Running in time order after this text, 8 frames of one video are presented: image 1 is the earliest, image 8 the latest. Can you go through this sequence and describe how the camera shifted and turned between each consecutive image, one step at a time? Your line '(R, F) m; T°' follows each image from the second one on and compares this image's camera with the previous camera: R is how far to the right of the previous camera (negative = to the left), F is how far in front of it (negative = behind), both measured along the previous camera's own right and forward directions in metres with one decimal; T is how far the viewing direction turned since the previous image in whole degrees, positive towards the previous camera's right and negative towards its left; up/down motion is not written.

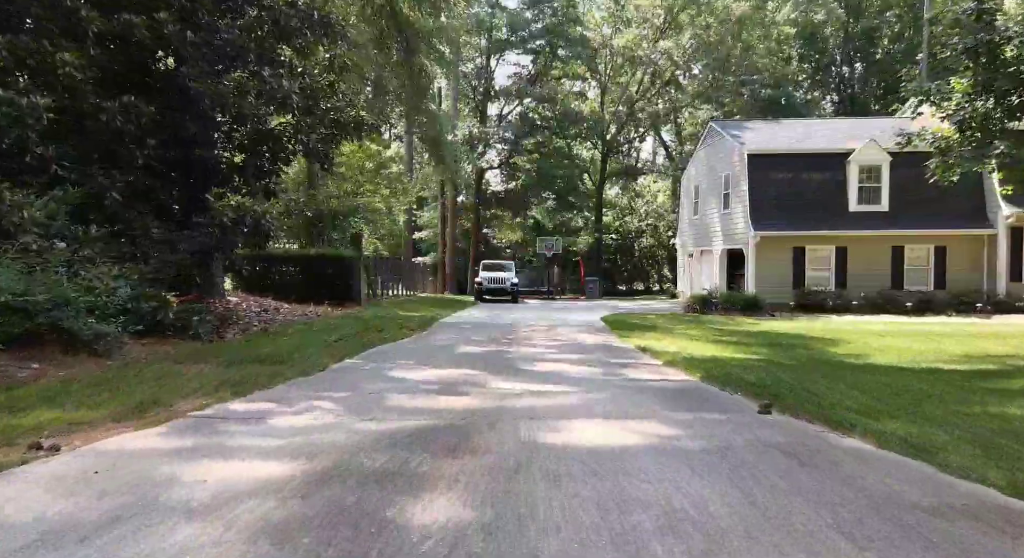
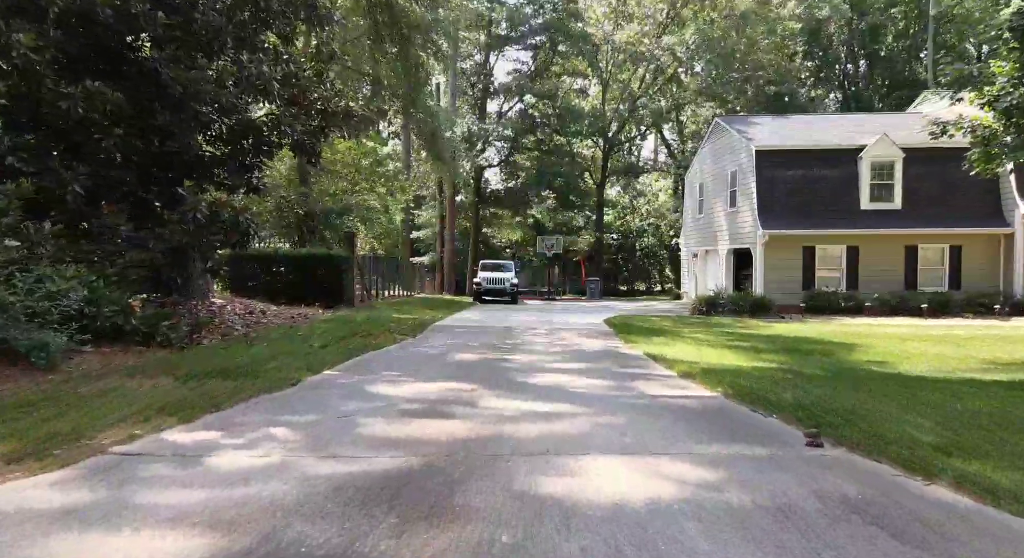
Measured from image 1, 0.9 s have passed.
(0.0, +1.0) m; 0°
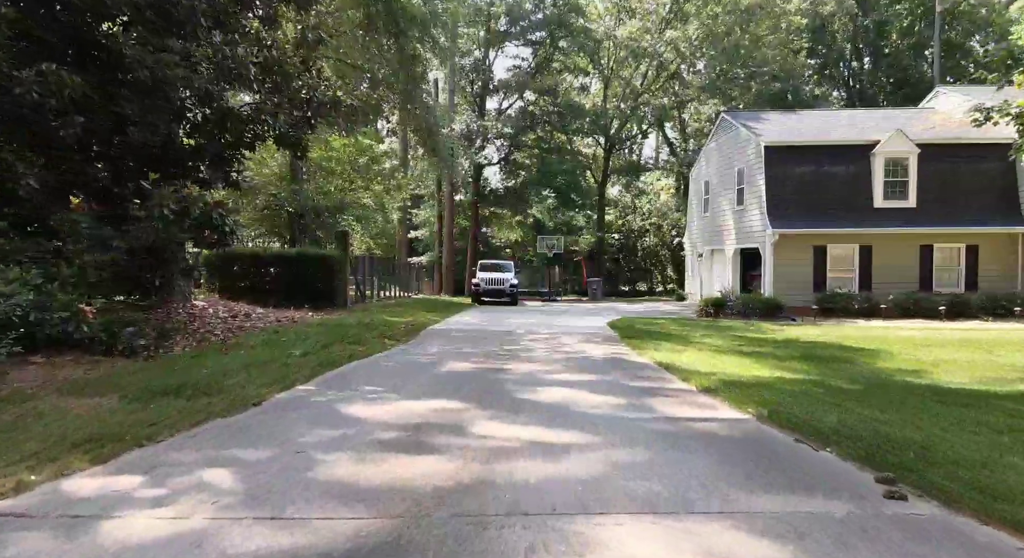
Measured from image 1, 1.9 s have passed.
(0.0, +1.0) m; 0°
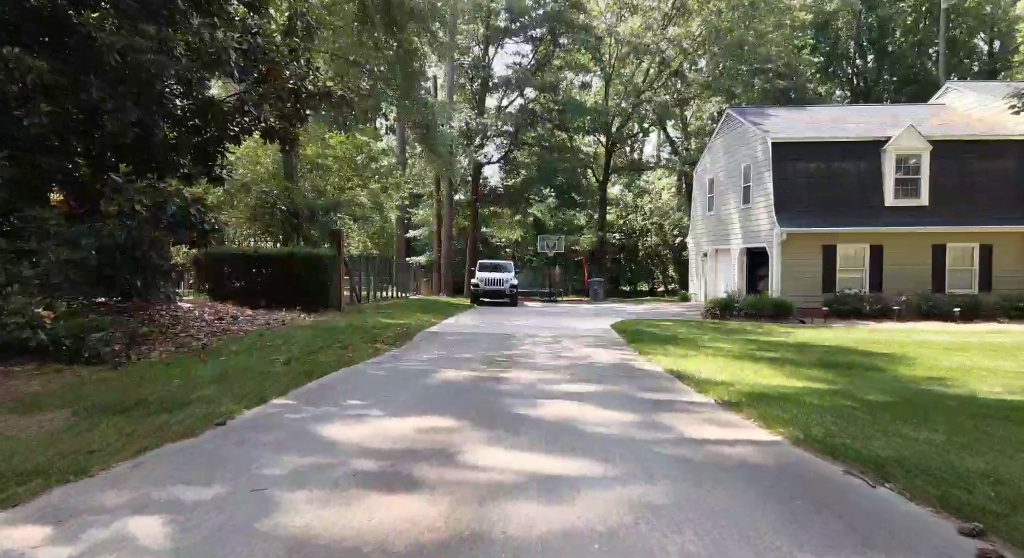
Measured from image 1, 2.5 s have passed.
(0.0, +0.8) m; 0°
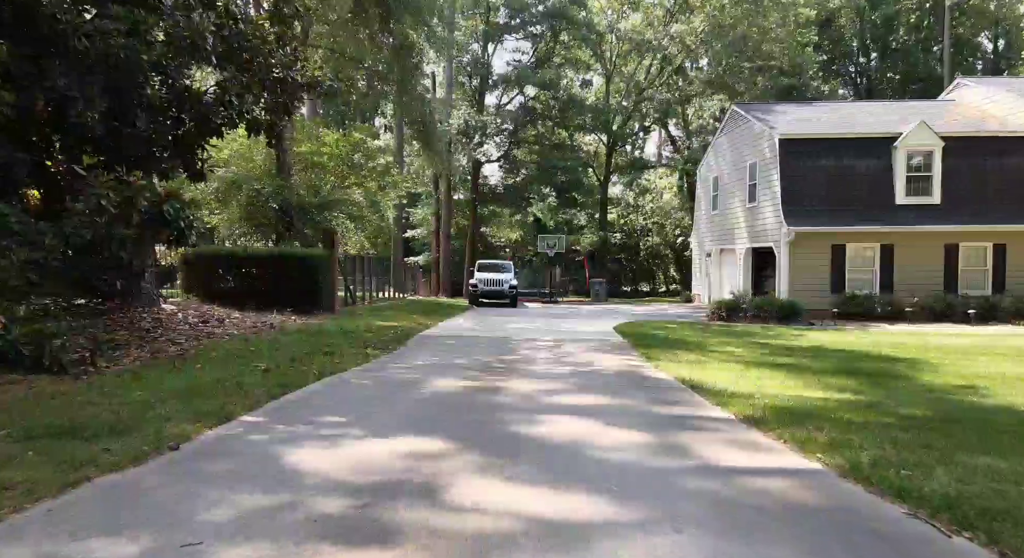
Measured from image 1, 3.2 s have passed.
(0.0, +0.7) m; 0°
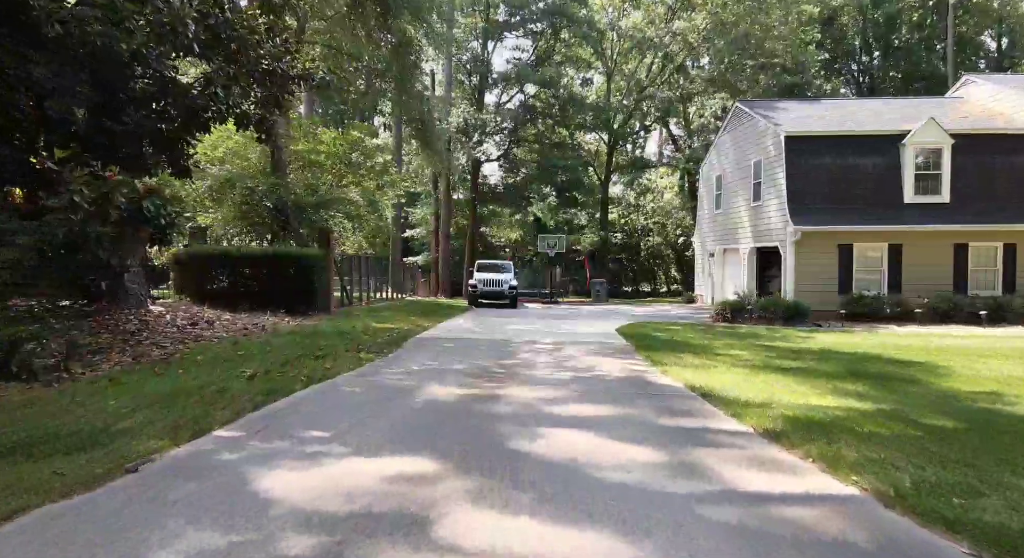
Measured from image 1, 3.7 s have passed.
(0.0, +0.5) m; 0°
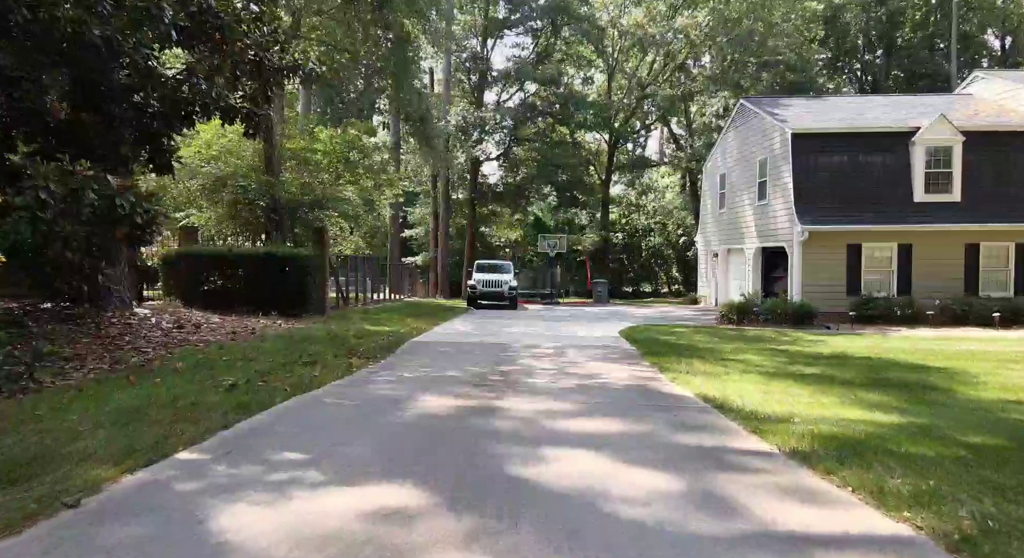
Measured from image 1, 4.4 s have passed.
(0.0, +0.6) m; 0°
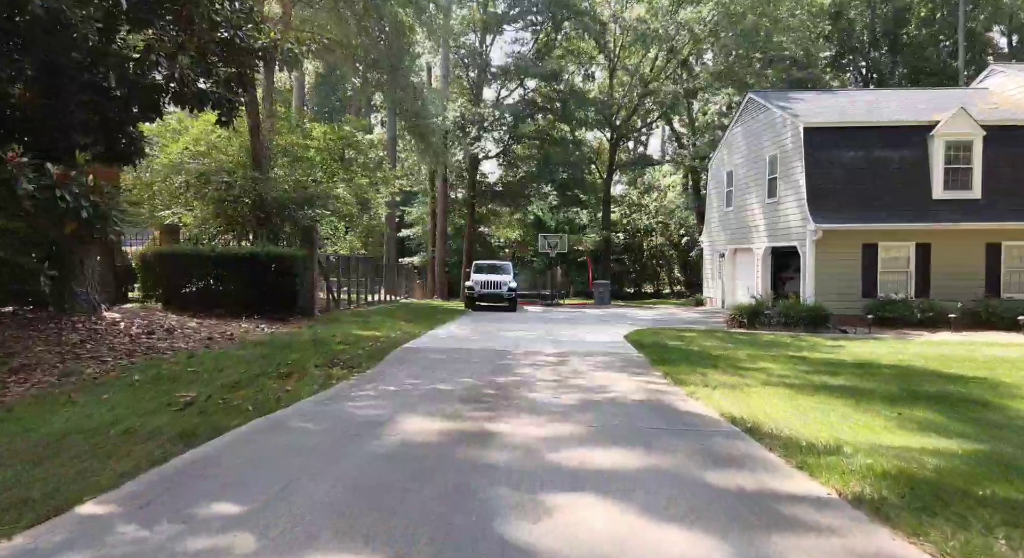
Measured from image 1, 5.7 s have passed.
(0.0, +1.1) m; 0°
